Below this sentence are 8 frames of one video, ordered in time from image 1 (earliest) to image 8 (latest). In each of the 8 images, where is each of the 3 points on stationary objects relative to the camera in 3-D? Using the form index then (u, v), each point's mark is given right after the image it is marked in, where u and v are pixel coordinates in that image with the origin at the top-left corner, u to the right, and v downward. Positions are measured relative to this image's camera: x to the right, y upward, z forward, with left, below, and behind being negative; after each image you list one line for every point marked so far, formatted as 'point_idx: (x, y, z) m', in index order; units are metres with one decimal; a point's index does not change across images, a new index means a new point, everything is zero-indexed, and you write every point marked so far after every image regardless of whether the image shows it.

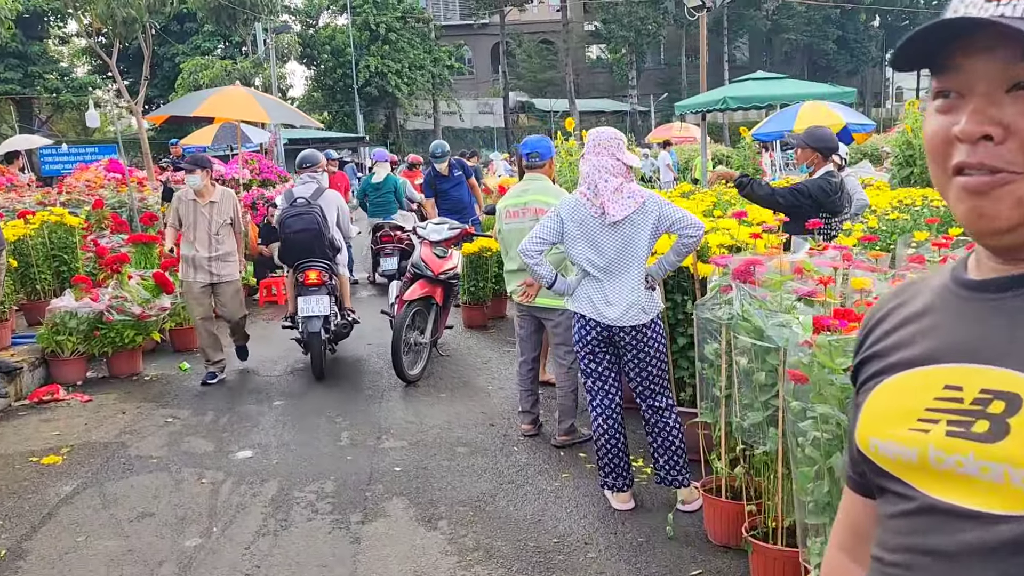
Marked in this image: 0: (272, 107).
0: (-3.0, +2.3, +10.5) m
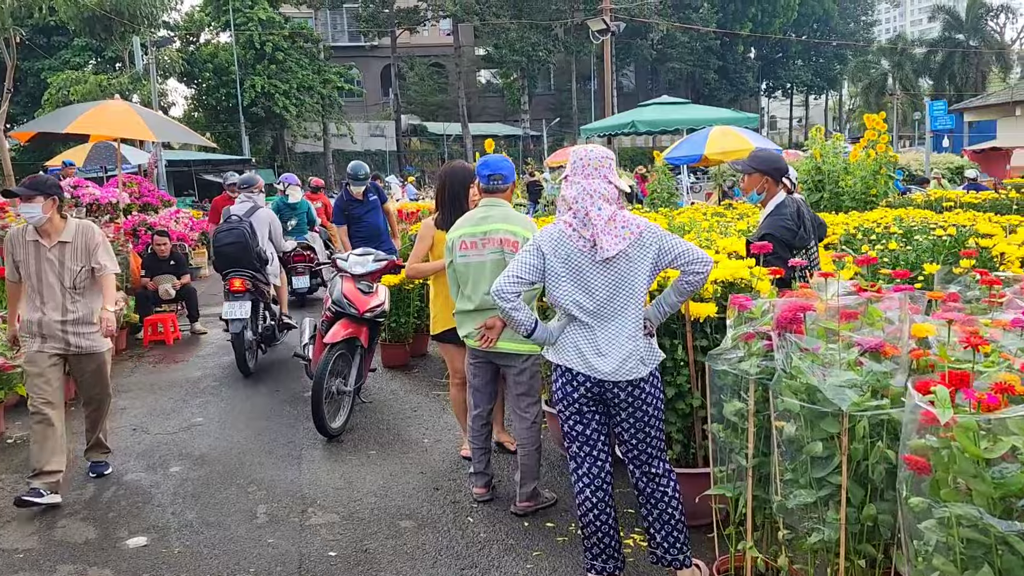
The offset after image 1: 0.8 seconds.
0: (-4.0, +1.9, +9.5) m
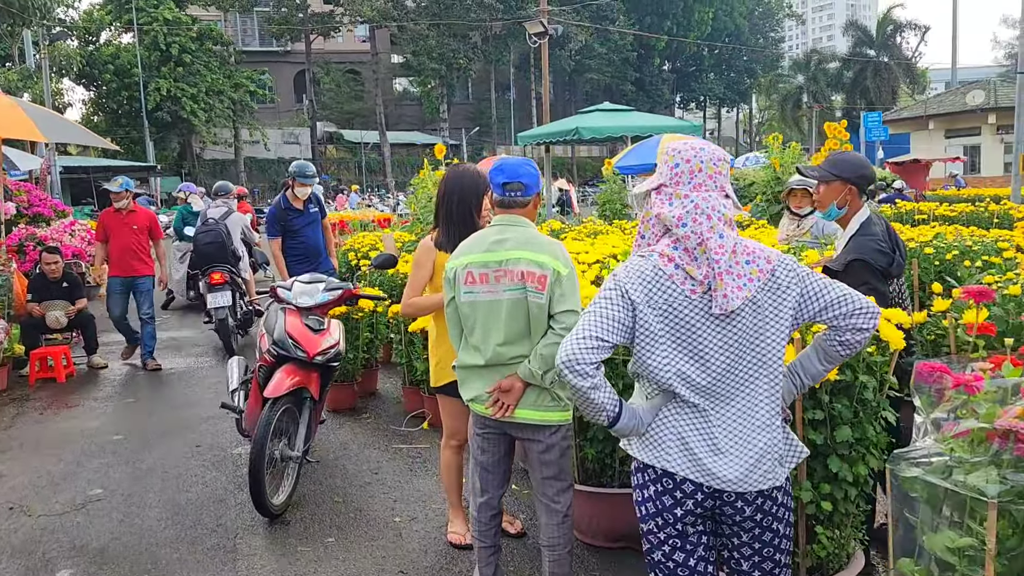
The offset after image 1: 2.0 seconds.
0: (-4.5, +1.6, +8.1) m
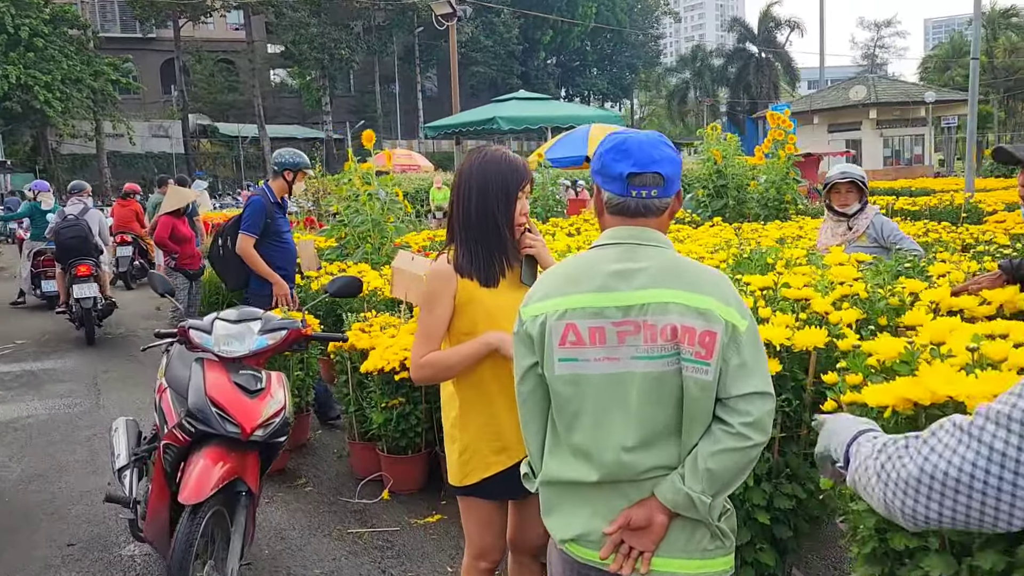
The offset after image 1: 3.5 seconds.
0: (-4.9, +1.4, +6.2) m
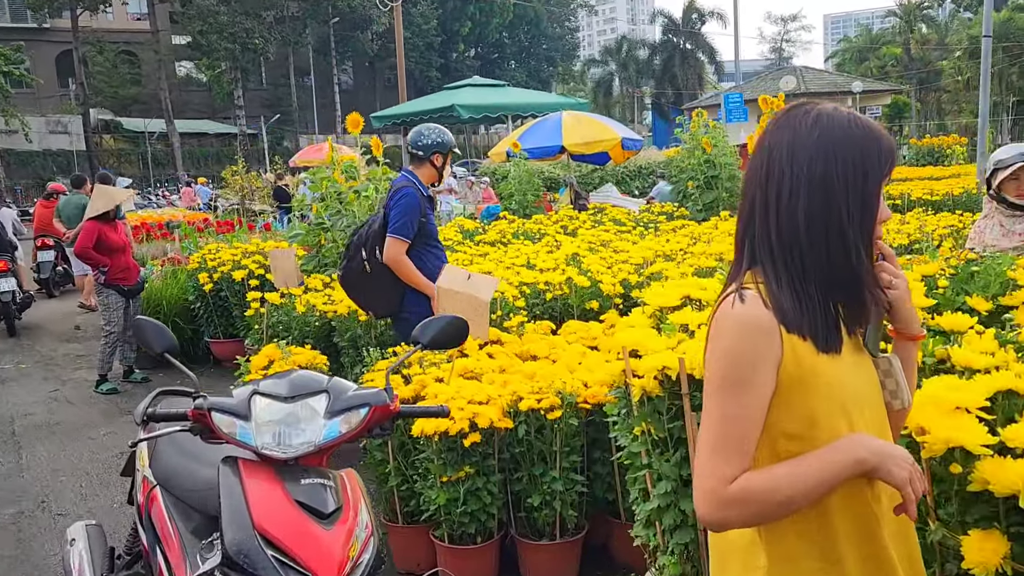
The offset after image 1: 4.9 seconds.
0: (-4.7, +1.2, +4.6) m
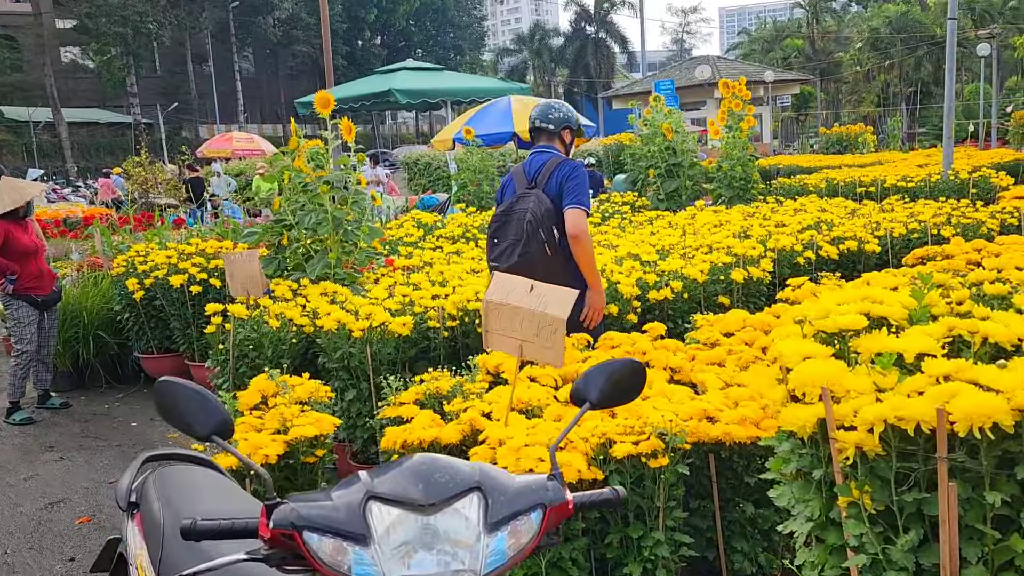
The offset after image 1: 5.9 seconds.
0: (-4.6, +1.0, +3.4) m
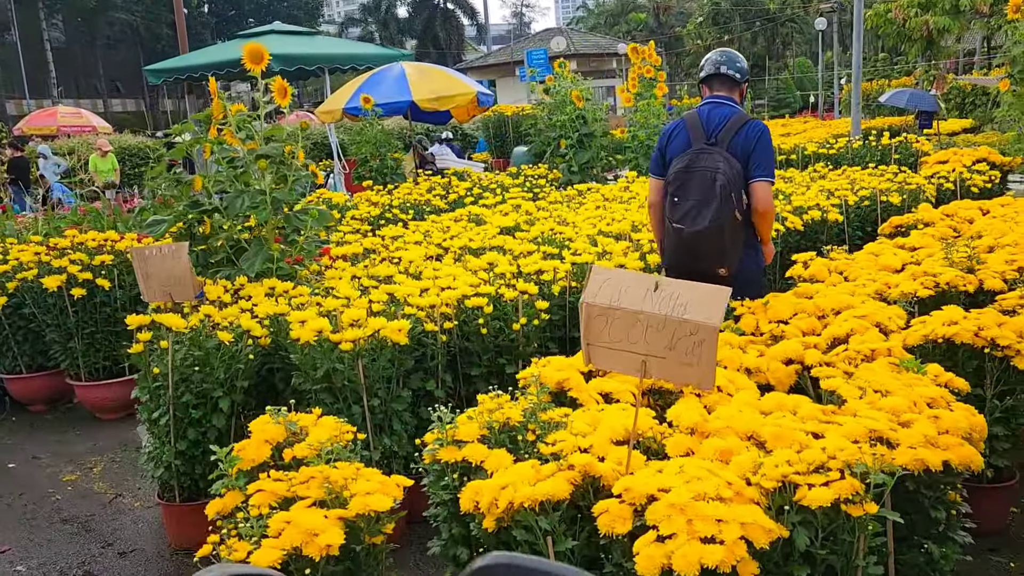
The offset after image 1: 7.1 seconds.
0: (-4.4, +0.8, +1.9) m
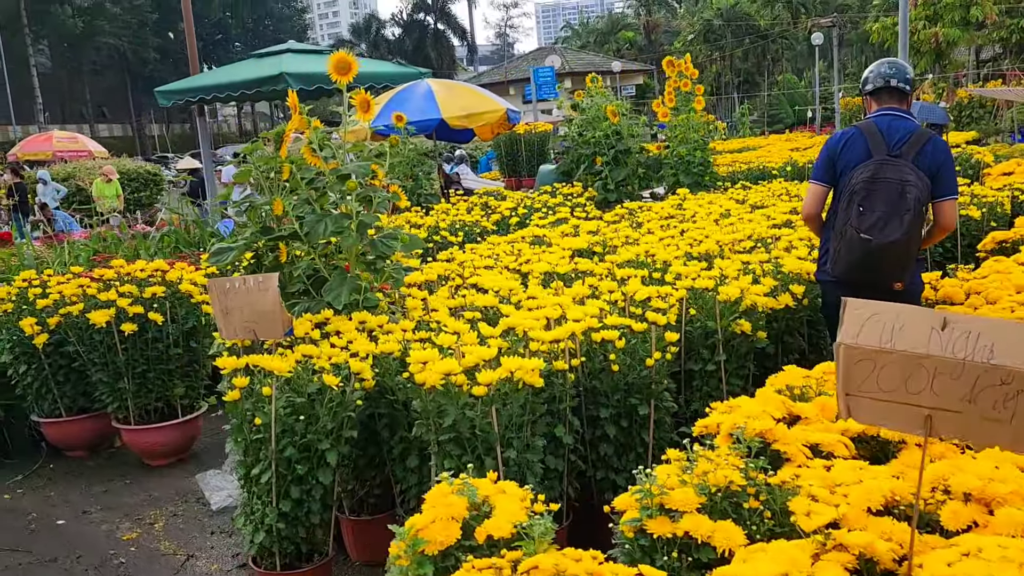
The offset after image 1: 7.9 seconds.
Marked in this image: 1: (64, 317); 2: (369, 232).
0: (-3.9, +0.7, +1.5) m
1: (-2.4, -0.2, +4.5) m
2: (-0.6, +0.2, +3.8) m
